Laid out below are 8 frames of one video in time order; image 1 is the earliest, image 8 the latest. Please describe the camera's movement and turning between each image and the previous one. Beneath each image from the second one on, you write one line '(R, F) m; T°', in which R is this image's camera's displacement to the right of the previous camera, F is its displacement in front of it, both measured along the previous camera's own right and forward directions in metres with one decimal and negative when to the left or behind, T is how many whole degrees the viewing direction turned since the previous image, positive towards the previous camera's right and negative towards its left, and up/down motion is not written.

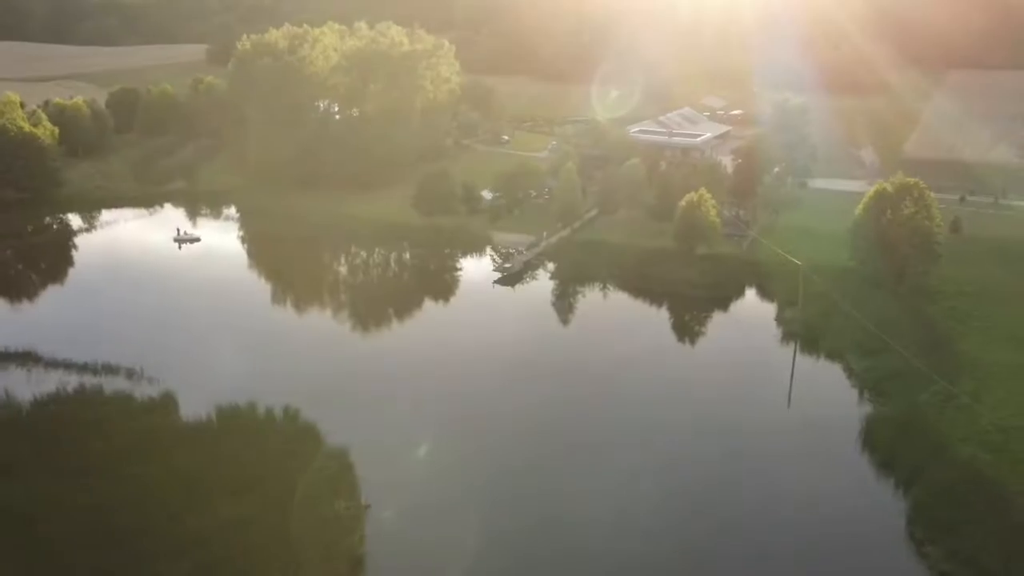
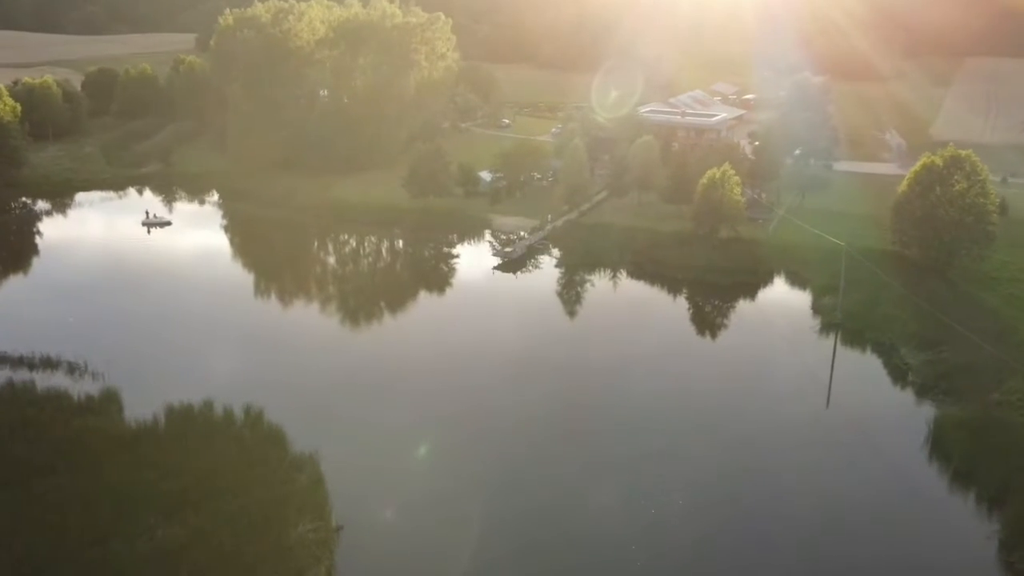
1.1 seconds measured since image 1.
(-0.1, +2.8) m; 0°
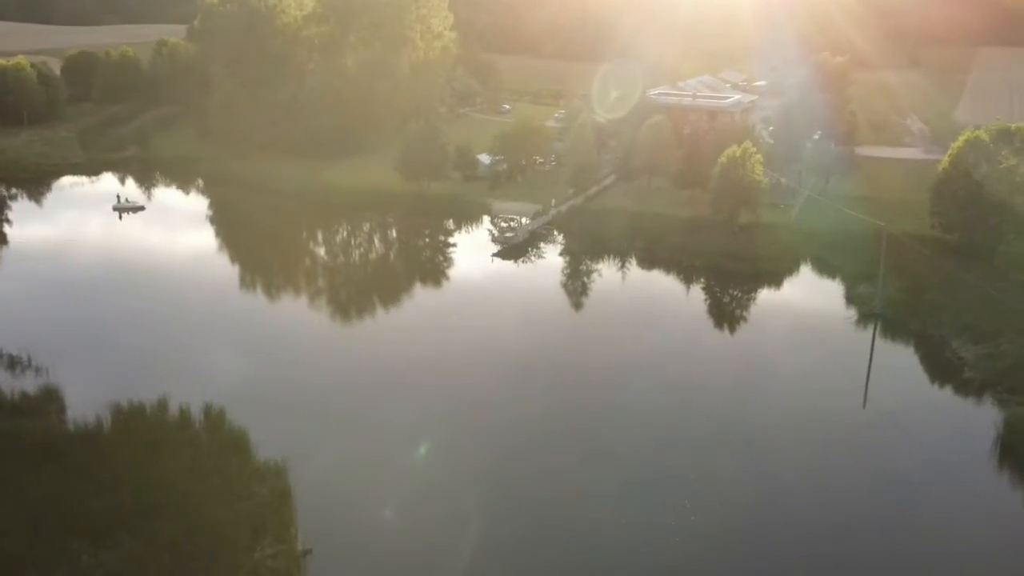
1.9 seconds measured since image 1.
(0.0, +2.1) m; 0°
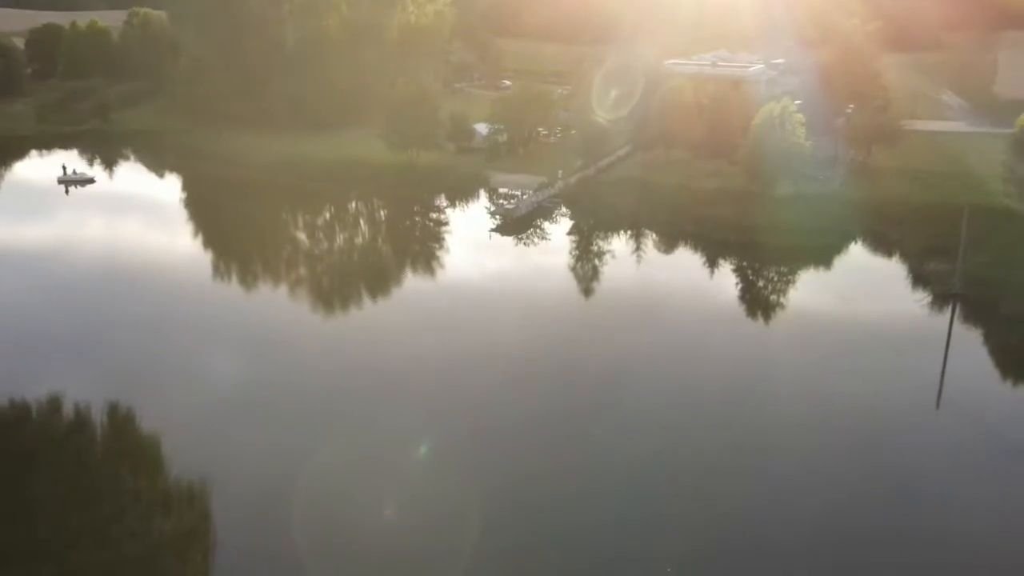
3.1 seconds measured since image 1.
(0.0, +3.2) m; 0°
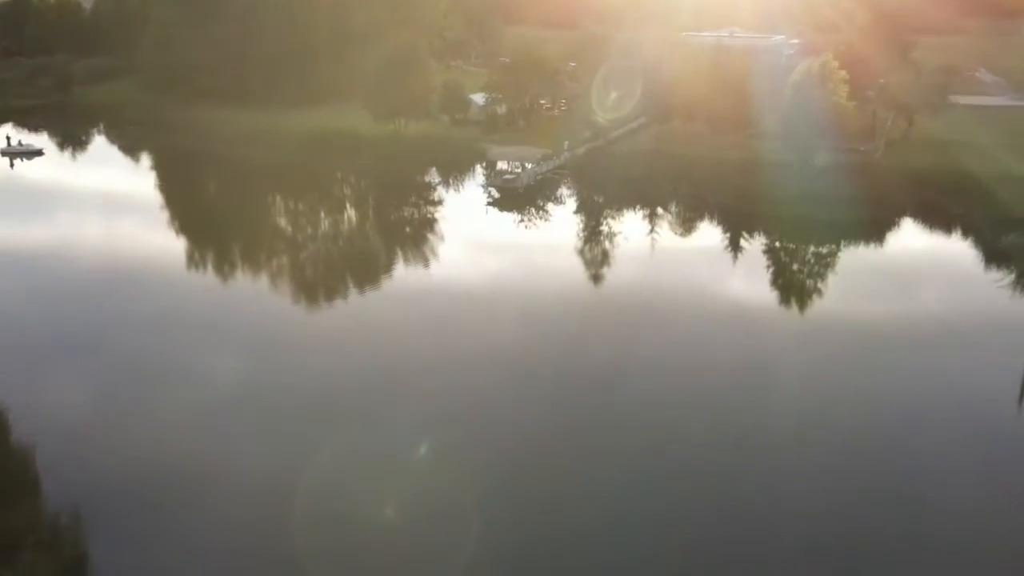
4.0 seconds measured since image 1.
(0.0, +2.6) m; 0°
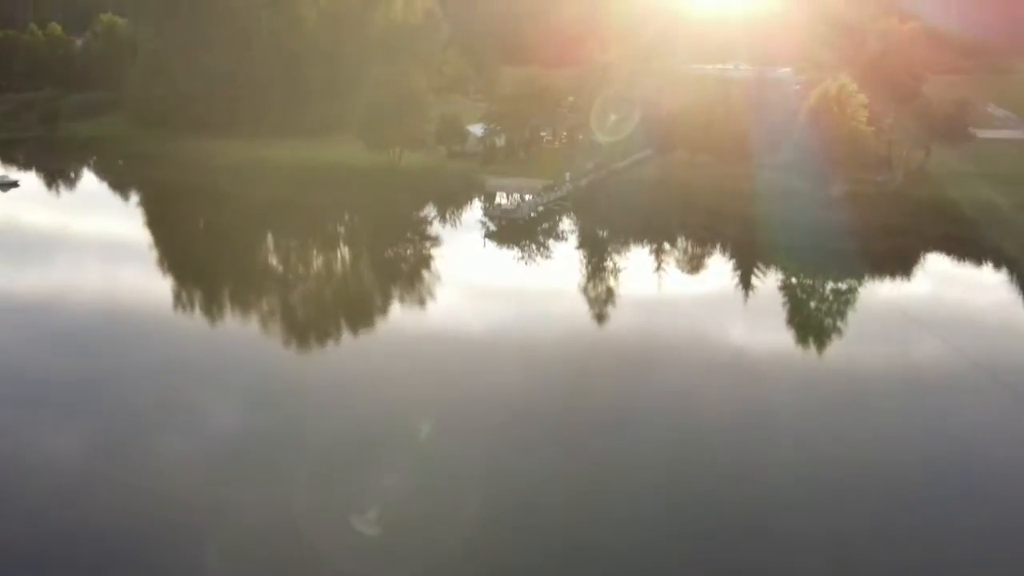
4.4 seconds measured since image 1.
(0.0, +1.1) m; 0°
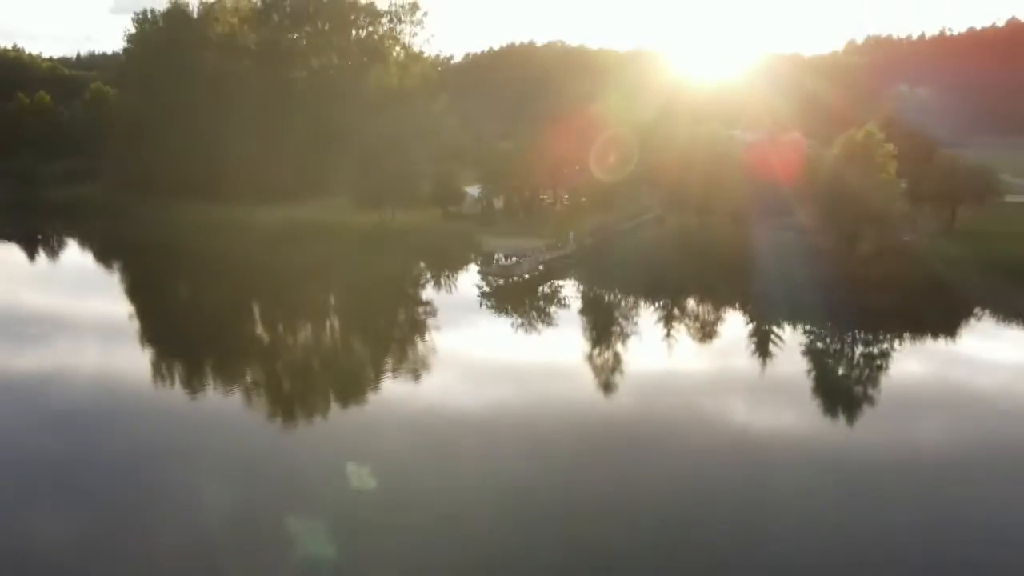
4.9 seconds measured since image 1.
(0.0, +1.4) m; 0°
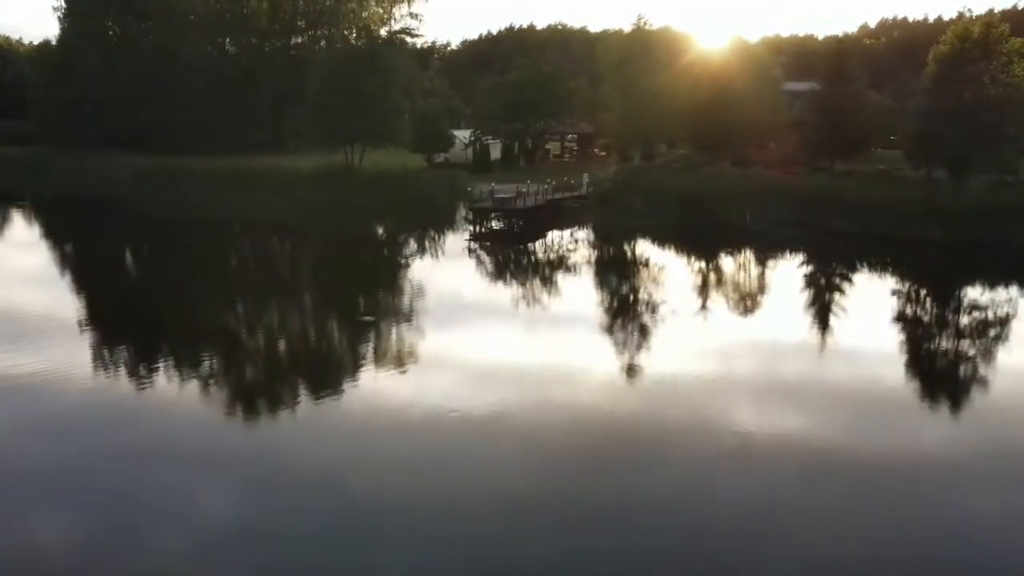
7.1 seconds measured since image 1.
(0.0, +3.7) m; 0°
